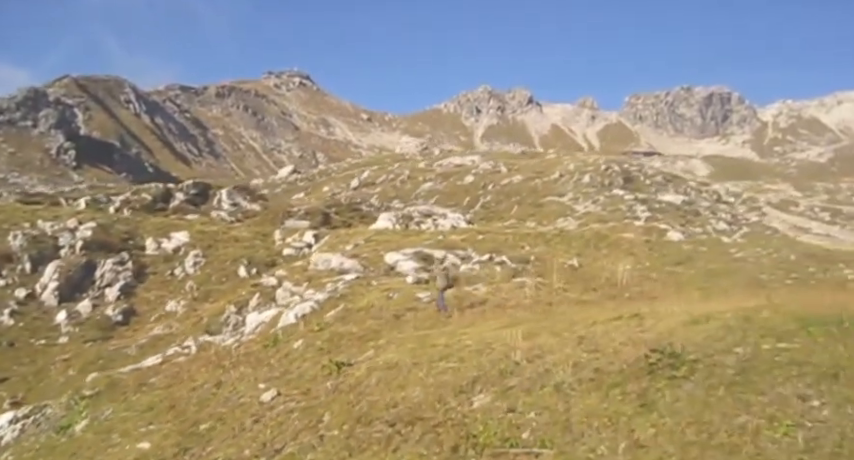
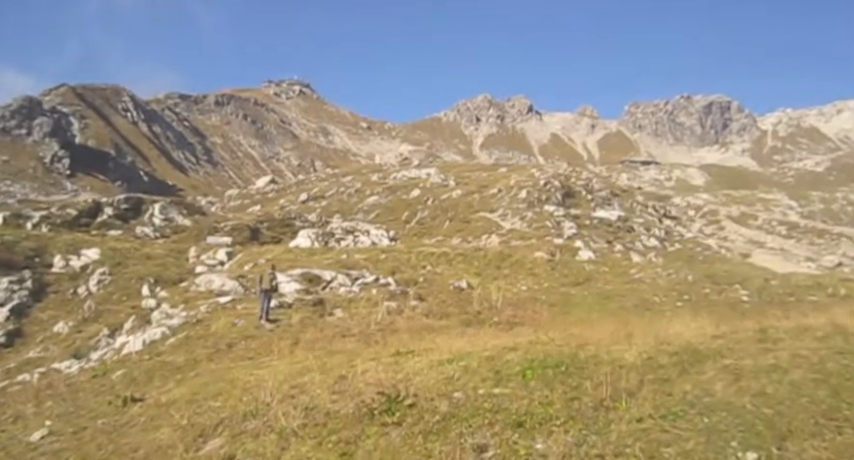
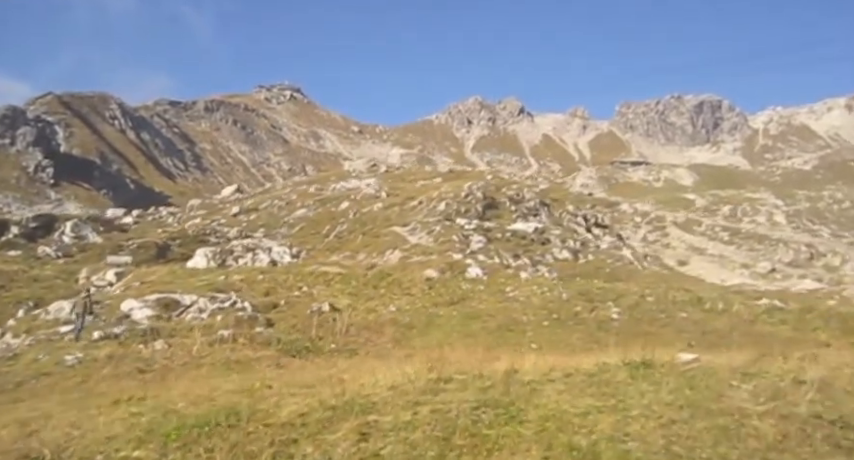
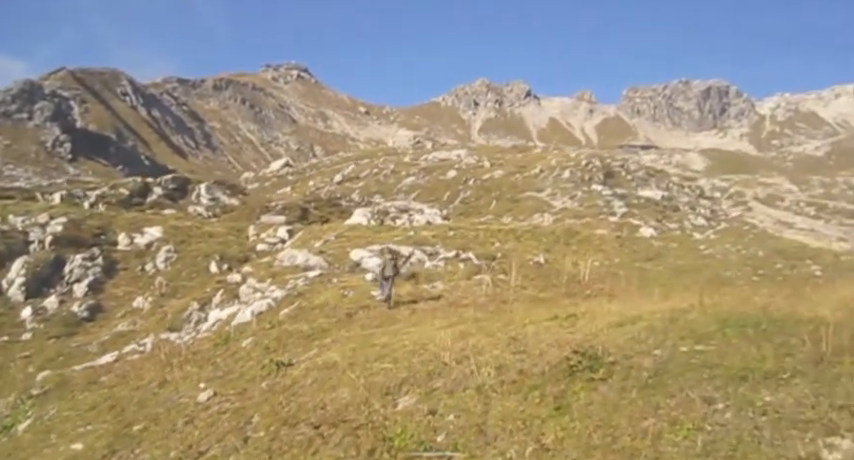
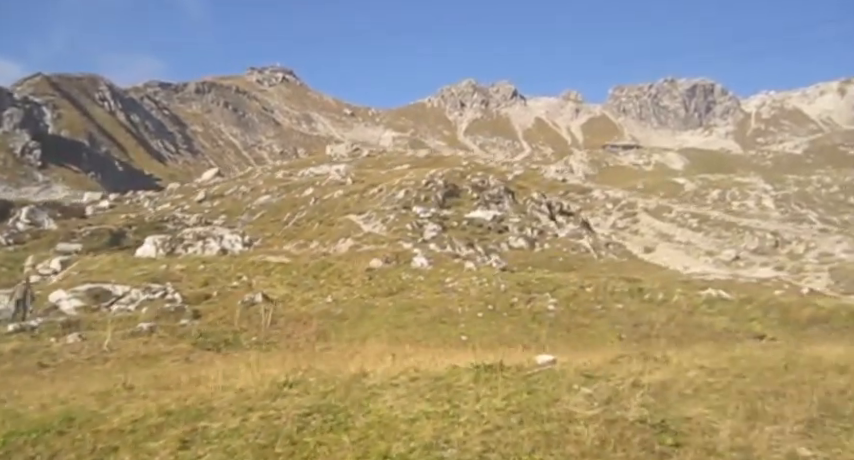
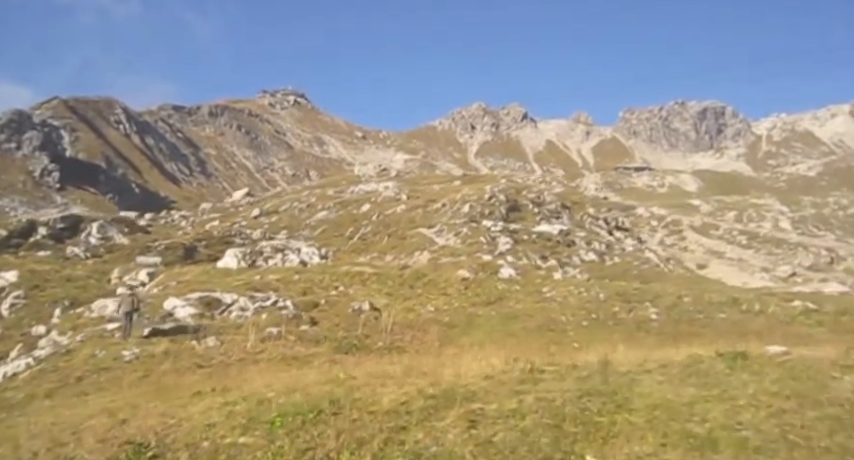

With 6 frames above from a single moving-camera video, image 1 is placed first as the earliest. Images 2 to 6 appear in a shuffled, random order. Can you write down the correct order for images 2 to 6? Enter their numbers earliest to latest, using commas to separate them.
4, 2, 6, 3, 5
